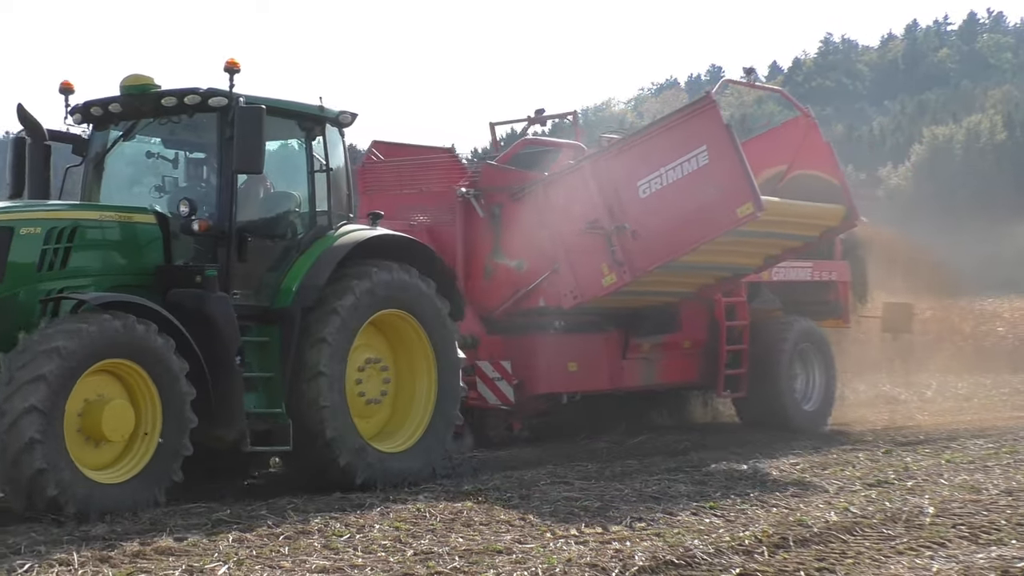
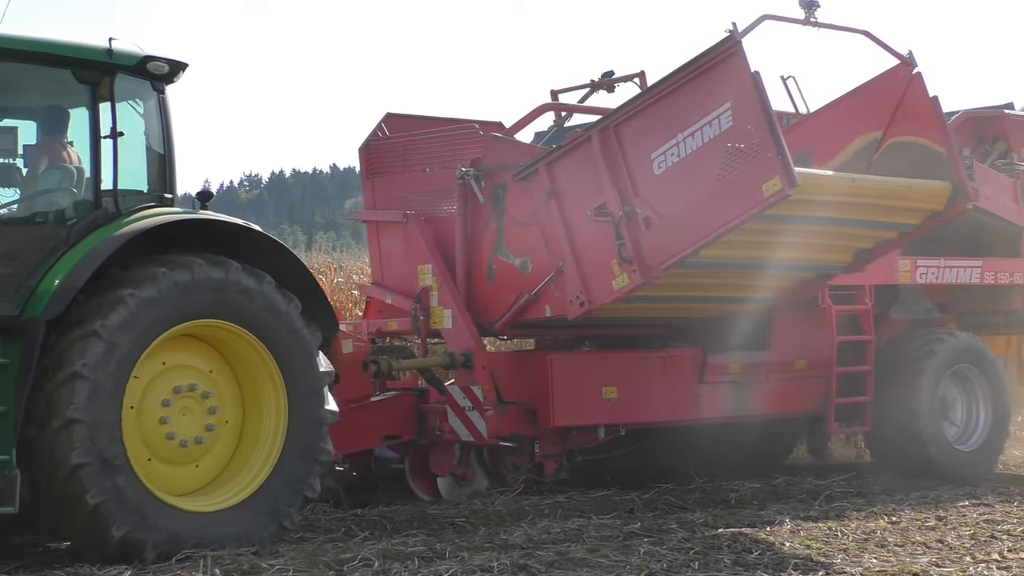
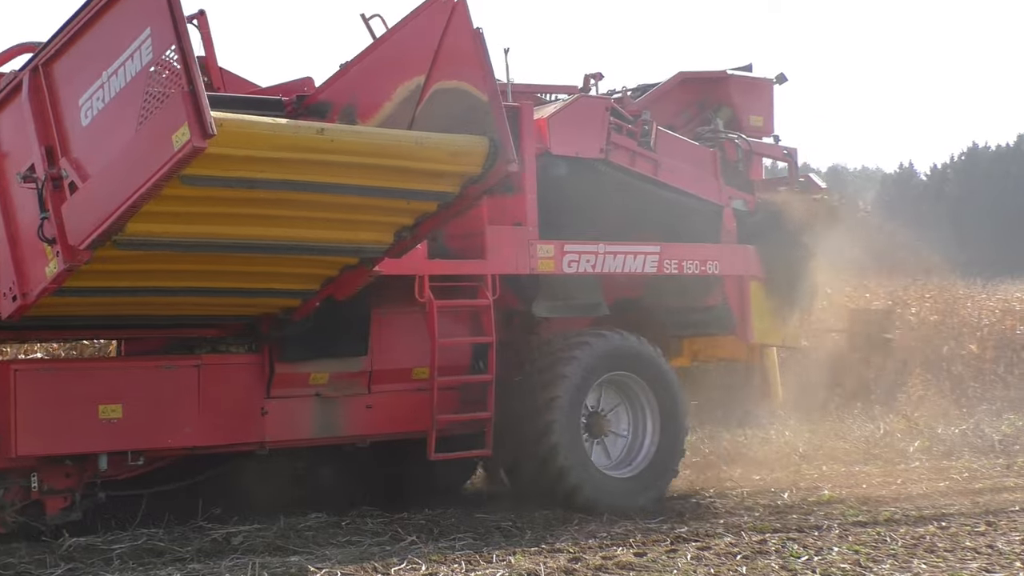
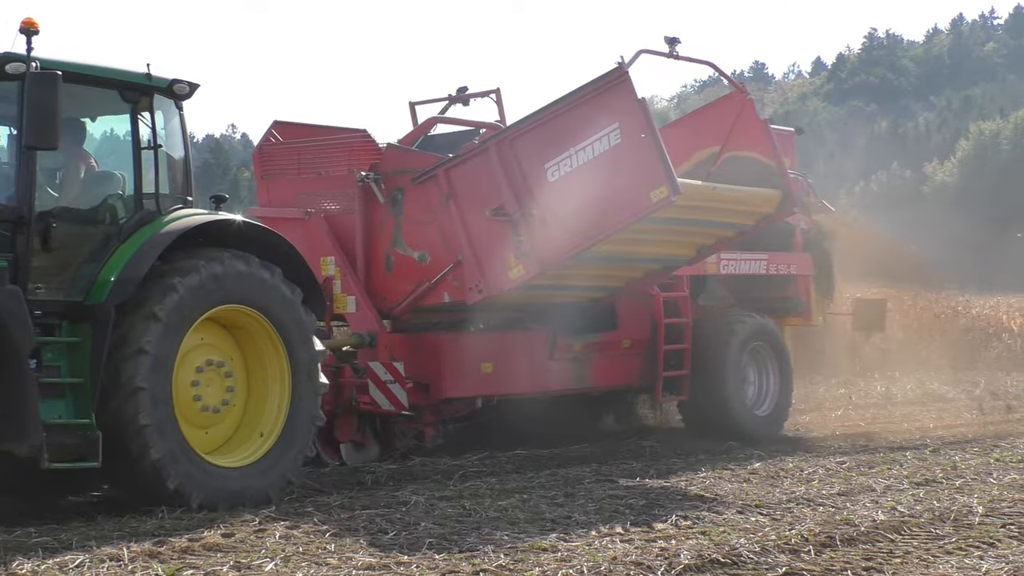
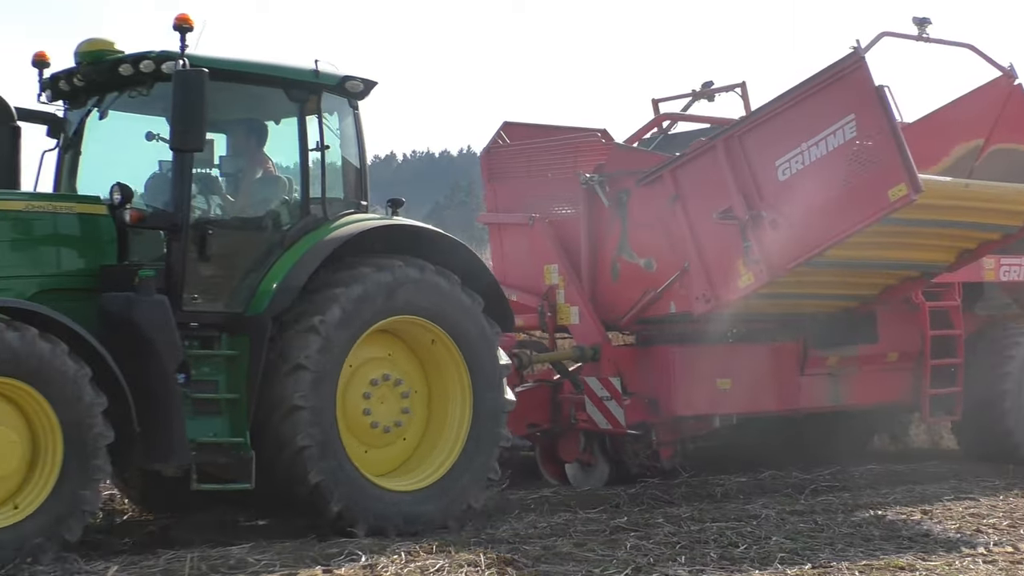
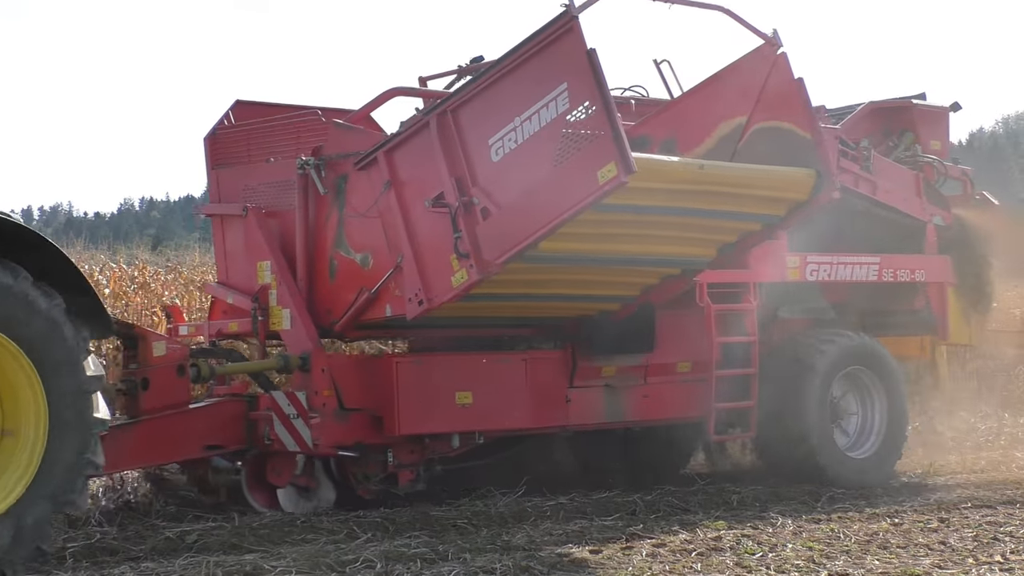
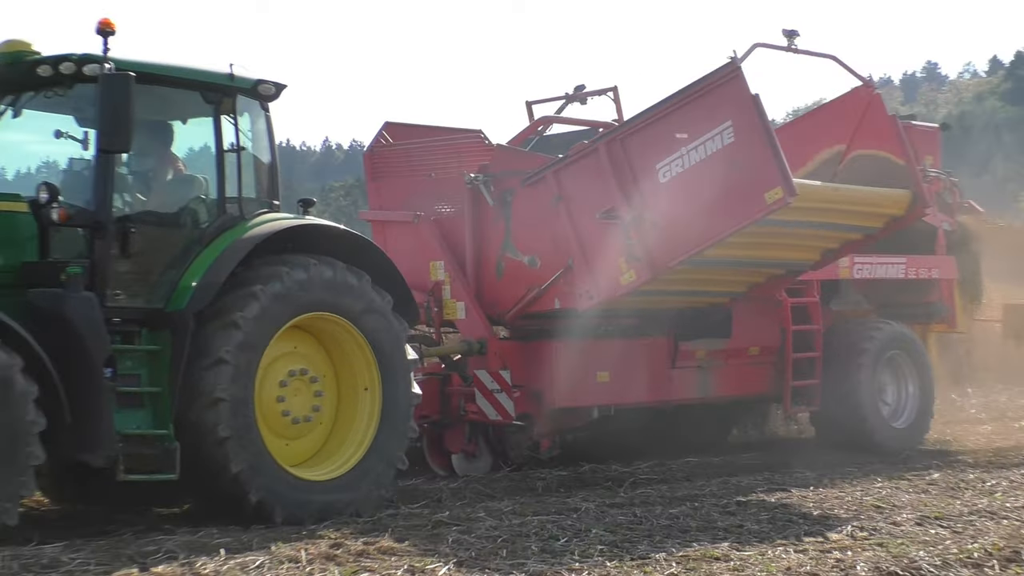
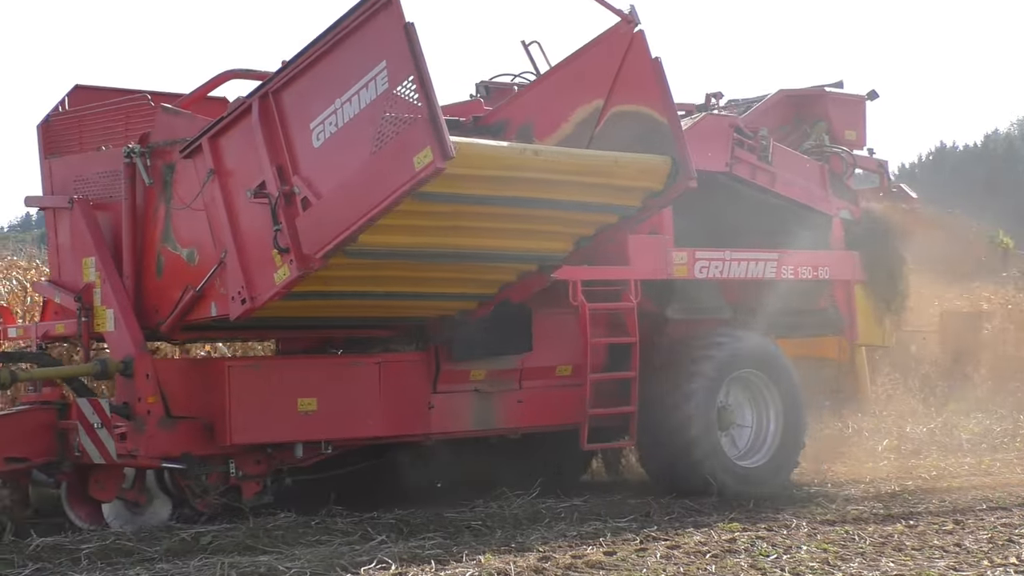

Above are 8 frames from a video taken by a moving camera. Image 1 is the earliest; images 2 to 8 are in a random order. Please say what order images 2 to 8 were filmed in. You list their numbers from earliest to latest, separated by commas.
4, 7, 5, 2, 6, 8, 3
